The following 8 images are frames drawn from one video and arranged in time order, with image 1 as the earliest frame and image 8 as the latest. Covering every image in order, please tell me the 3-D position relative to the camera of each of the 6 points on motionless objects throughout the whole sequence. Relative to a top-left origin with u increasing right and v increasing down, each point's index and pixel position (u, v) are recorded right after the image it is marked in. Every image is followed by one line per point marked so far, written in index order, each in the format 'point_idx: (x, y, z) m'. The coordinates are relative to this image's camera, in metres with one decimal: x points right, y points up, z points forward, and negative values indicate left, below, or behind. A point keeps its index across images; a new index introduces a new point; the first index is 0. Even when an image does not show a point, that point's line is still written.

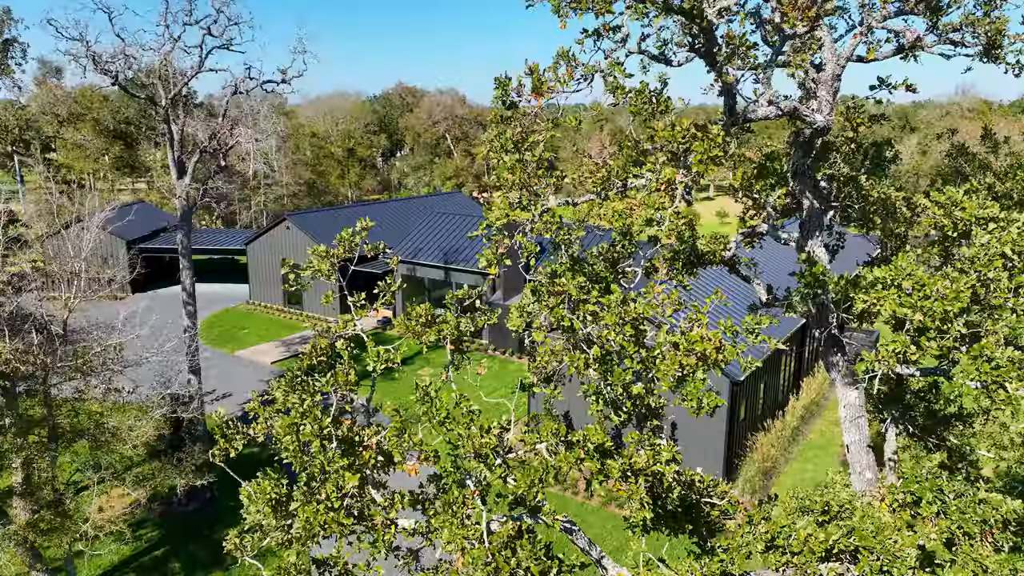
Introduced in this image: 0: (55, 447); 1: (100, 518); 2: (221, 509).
0: (-6.8, -2.4, +9.2) m
1: (-5.8, -3.3, +8.8) m
2: (-6.0, -4.6, +12.8) m
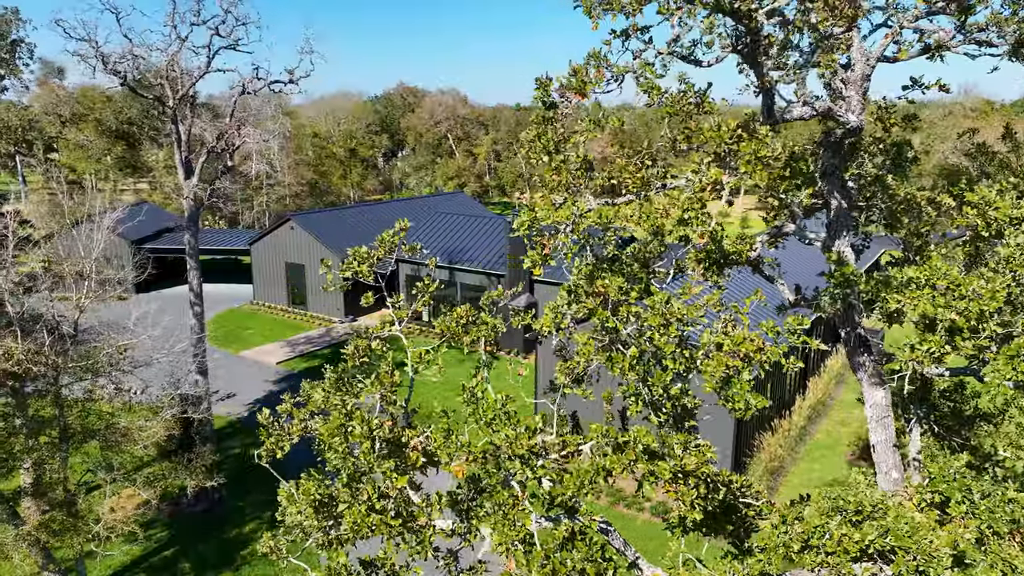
0: (-6.7, -2.4, +9.2) m
1: (-5.7, -3.3, +8.8) m
2: (-5.8, -4.6, +12.8) m
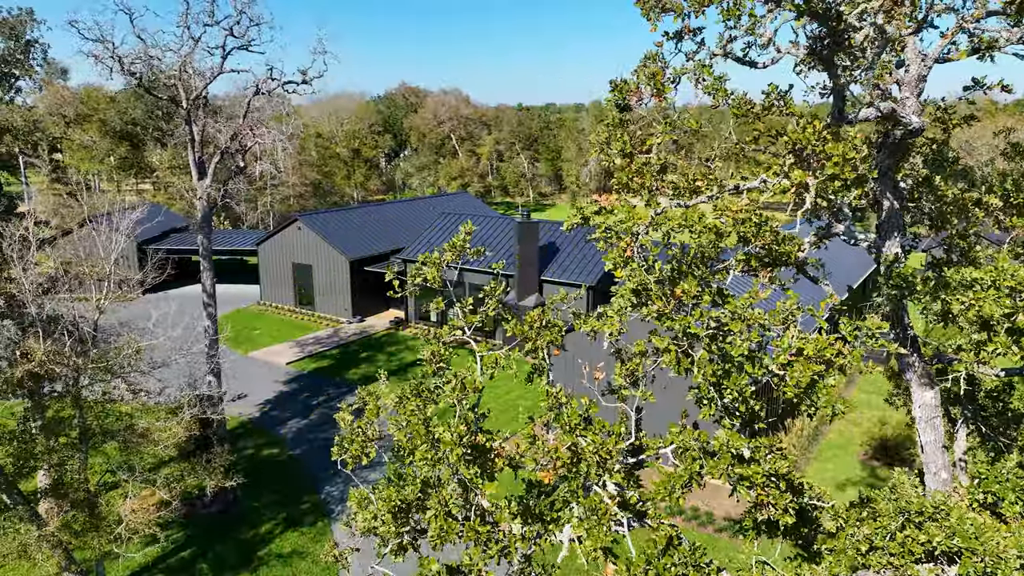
0: (-6.4, -2.4, +9.2) m
1: (-5.4, -3.3, +8.8) m
2: (-5.5, -4.6, +12.8) m
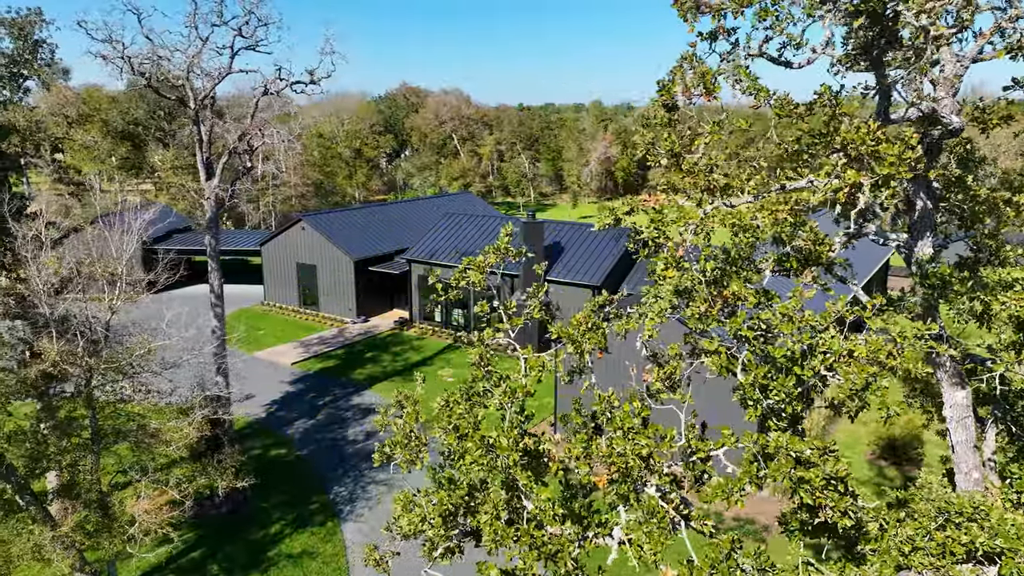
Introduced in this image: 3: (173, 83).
0: (-6.2, -2.4, +9.2) m
1: (-5.2, -3.3, +8.8) m
2: (-5.3, -4.6, +12.8) m
3: (-8.0, +4.8, +14.6) m
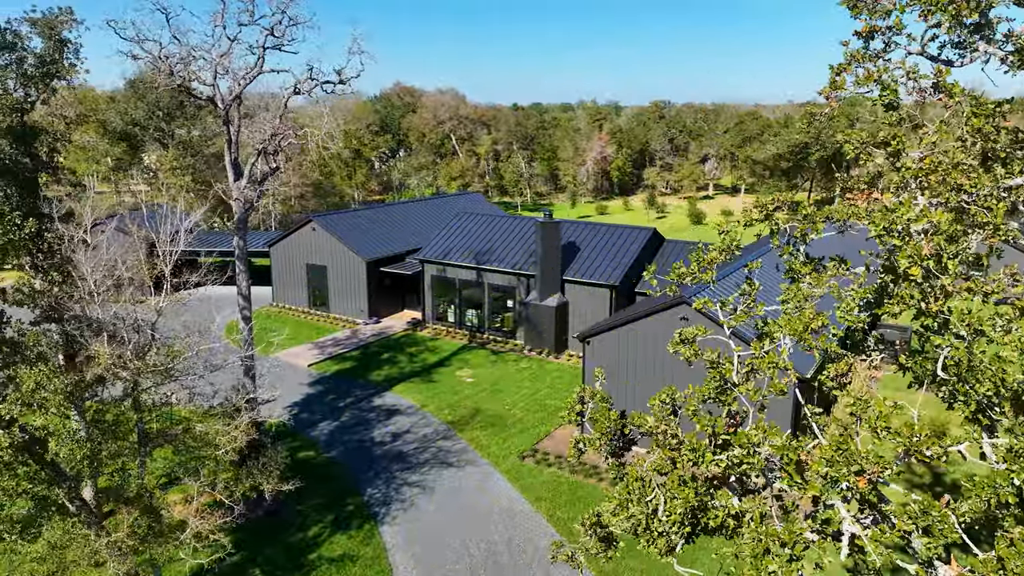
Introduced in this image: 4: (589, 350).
0: (-5.4, -2.4, +9.1) m
1: (-4.4, -3.4, +8.8) m
2: (-4.5, -4.6, +12.7) m
3: (-7.3, +4.8, +14.5) m
4: (+2.1, -1.7, +16.6) m
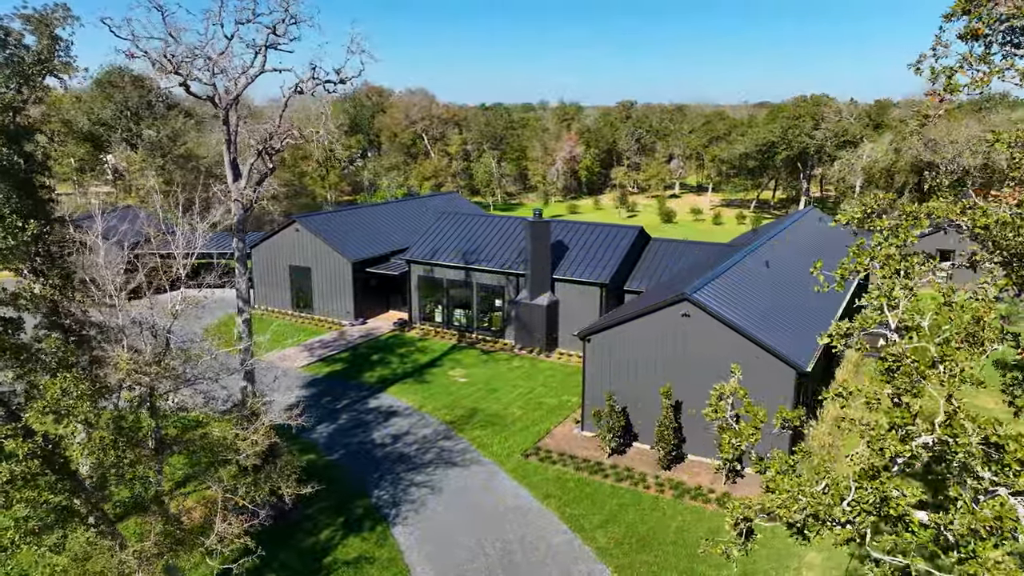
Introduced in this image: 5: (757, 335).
0: (-5.0, -2.5, +9.0) m
1: (-4.0, -3.4, +8.6) m
2: (-4.3, -4.7, +12.5) m
3: (-7.2, +4.7, +14.3) m
4: (+2.1, -1.6, +16.7) m
5: (+5.7, -1.1, +14.3) m
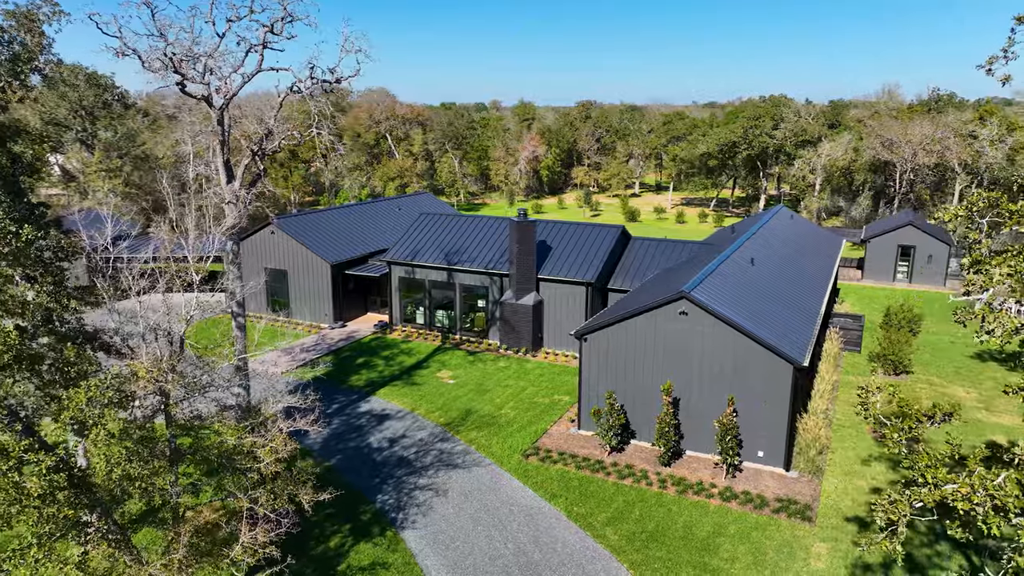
0: (-4.6, -2.5, +8.7) m
1: (-3.6, -3.4, +8.4) m
2: (-4.1, -4.7, +12.3) m
3: (-7.2, +4.6, +13.9) m
4: (+2.0, -1.6, +16.8) m
5: (+5.8, -1.0, +14.7) m
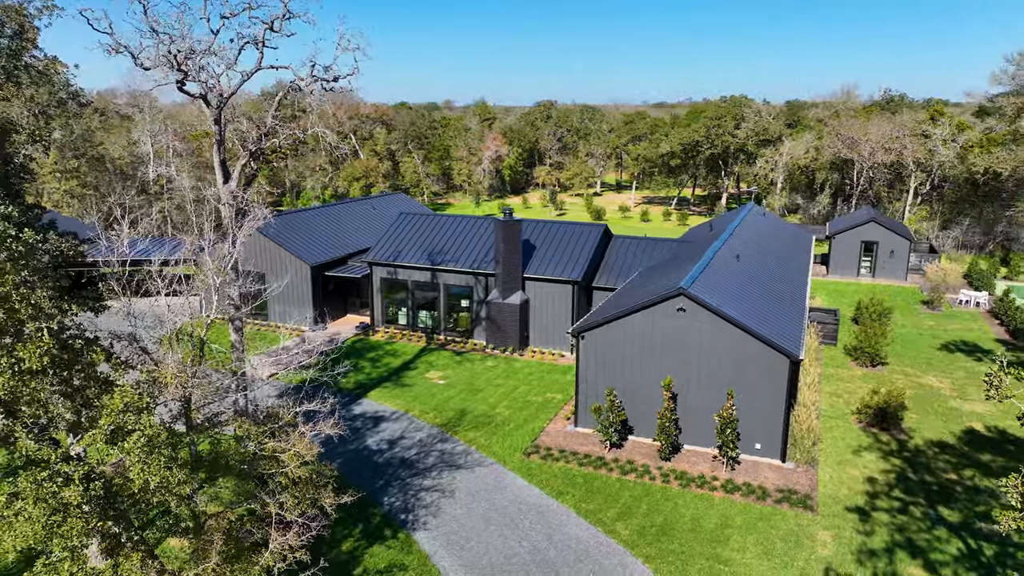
0: (-4.2, -2.6, +8.5) m
1: (-3.1, -3.5, +8.3) m
2: (-3.8, -4.8, +12.1) m
3: (-7.2, +4.5, +13.5) m
4: (+2.0, -1.6, +17.0) m
5: (+5.8, -1.0, +15.0) m
